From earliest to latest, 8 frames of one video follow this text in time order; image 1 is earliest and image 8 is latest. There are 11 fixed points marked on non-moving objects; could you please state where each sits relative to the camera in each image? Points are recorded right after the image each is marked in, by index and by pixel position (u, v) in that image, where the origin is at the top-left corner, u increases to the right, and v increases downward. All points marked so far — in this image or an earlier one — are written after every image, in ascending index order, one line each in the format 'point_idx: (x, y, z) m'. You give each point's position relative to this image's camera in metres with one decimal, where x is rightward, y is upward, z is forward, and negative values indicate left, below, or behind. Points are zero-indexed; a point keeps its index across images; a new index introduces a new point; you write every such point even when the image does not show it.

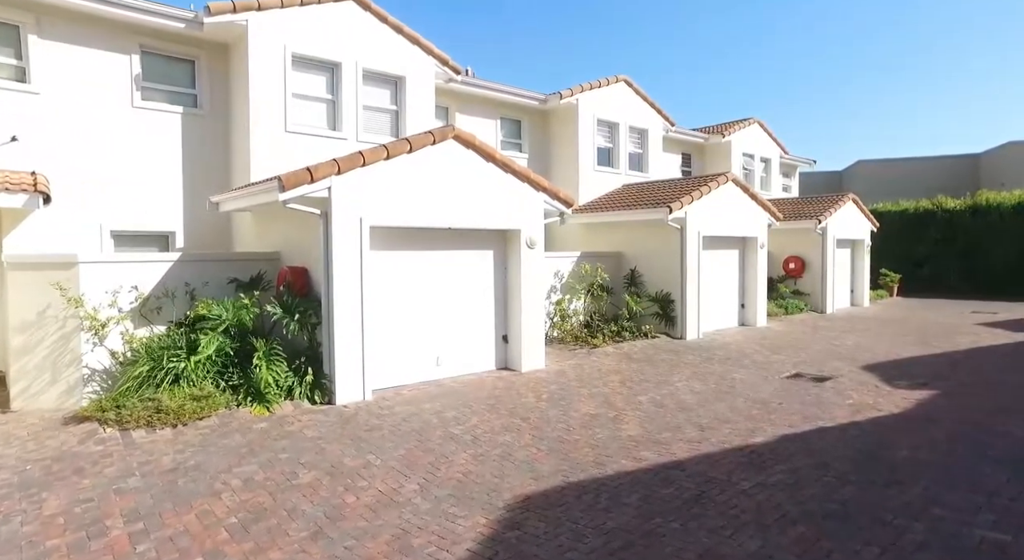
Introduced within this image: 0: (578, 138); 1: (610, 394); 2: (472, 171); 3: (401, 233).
0: (+1.9, +4.0, +16.8) m
1: (+1.5, -1.8, +9.4) m
2: (-0.7, +1.8, +10.0) m
3: (-1.7, +0.7, +9.5) m
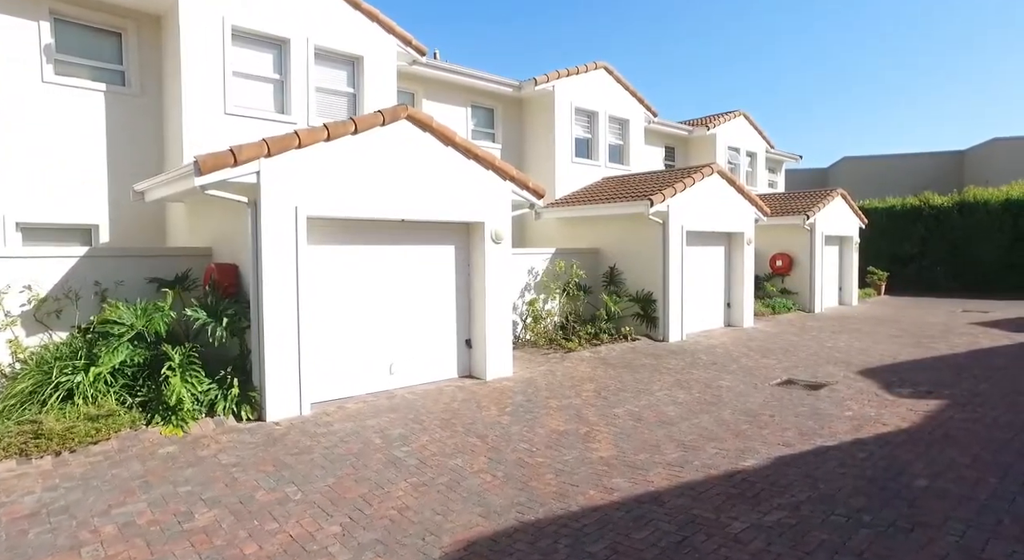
0: (+1.1, +4.0, +15.8) m
1: (+1.0, -1.8, +8.4) m
2: (-1.2, +1.8, +8.9) m
3: (-2.3, +0.7, +8.4) m
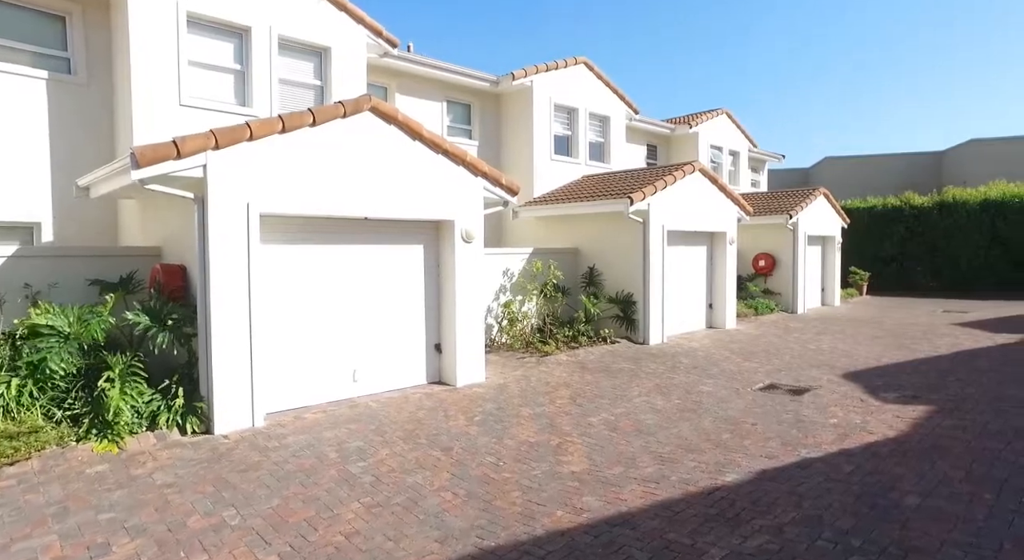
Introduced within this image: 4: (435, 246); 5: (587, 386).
0: (+0.5, +4.0, +15.4) m
1: (+0.6, -1.8, +8.0) m
2: (-1.7, +1.8, +8.4) m
3: (-2.7, +0.7, +7.9) m
4: (-1.2, +0.5, +9.5) m
5: (+1.2, -1.7, +9.4) m
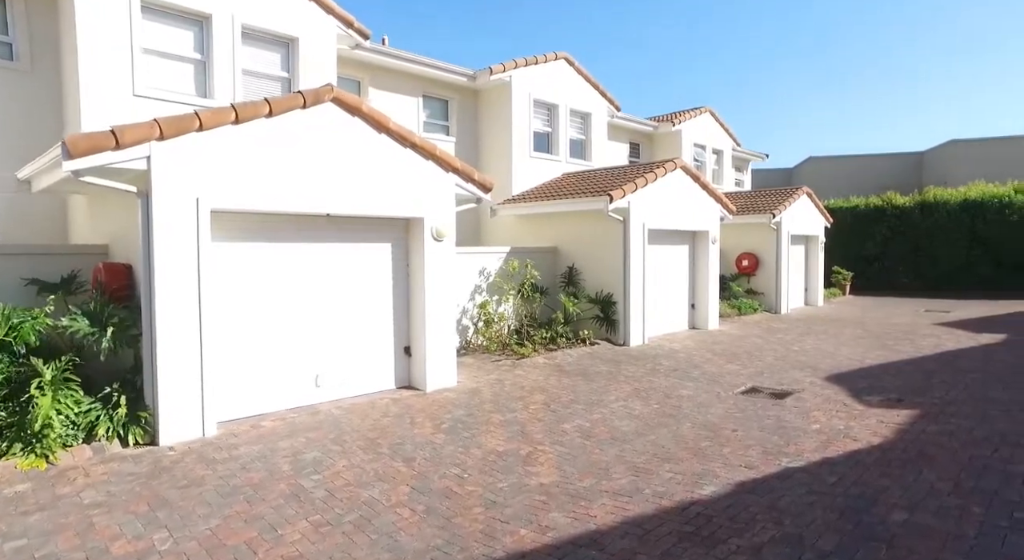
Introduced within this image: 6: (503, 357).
0: (0.0, +4.0, +15.0) m
1: (+0.2, -1.8, +7.6) m
2: (-2.0, +1.8, +8.0) m
3: (-3.1, +0.7, +7.5) m
4: (-1.6, +0.5, +9.1) m
5: (+0.8, -1.7, +9.0) m
6: (-0.2, -1.4, +11.2) m
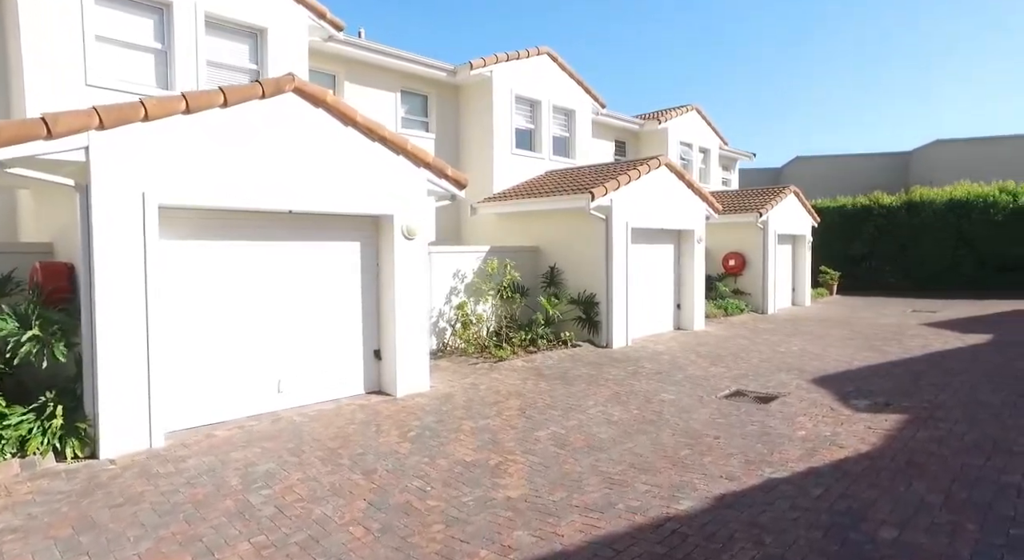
0: (-0.5, +4.0, +14.7) m
1: (-0.2, -1.8, +7.2) m
2: (-2.4, +1.8, +7.6) m
3: (-3.4, +0.7, +7.0) m
4: (-2.0, +0.5, +8.6) m
5: (+0.4, -1.7, +8.7) m
6: (-0.6, -1.4, +10.8) m
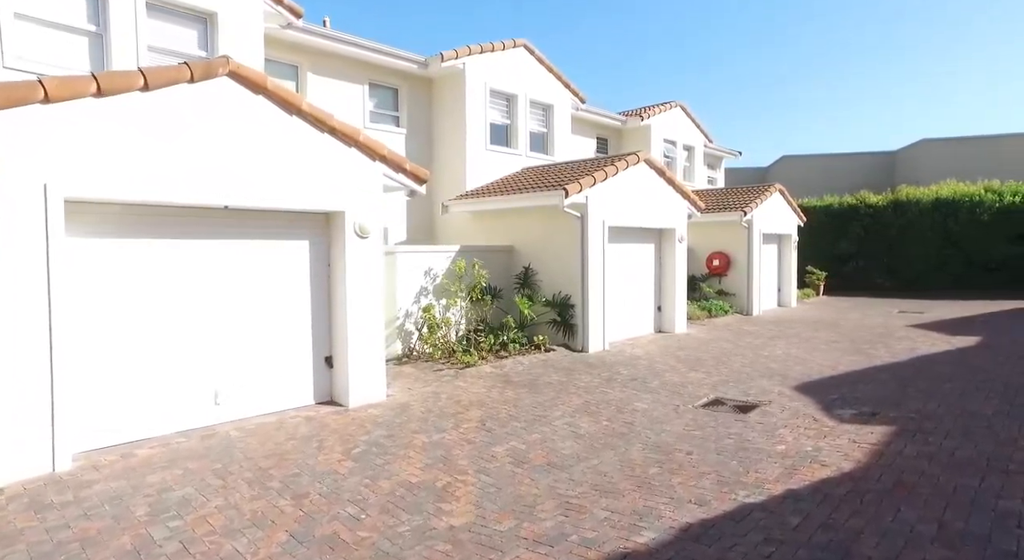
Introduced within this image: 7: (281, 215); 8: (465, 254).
0: (-1.1, +4.0, +14.0) m
1: (-0.6, -1.8, +6.6) m
2: (-2.9, +1.8, +7.0) m
3: (-3.9, +0.7, +6.4) m
4: (-2.5, +0.5, +8.0) m
5: (-0.1, -1.7, +8.1) m
6: (-1.1, -1.5, +10.2) m
7: (-2.9, +0.8, +7.6) m
8: (-0.9, +0.5, +11.7) m
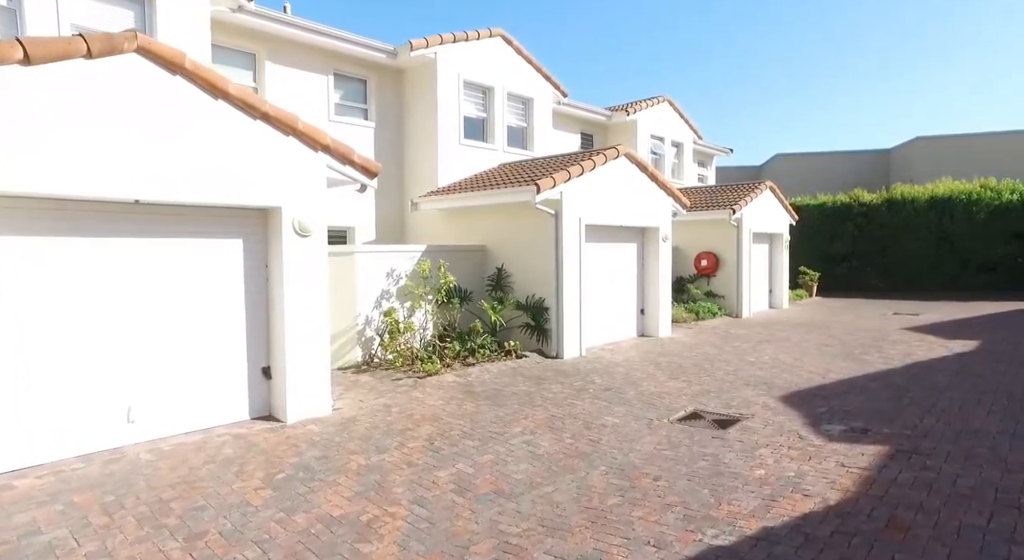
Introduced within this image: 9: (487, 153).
0: (-1.6, +3.9, +13.3) m
1: (-1.2, -1.8, +5.9) m
2: (-3.4, +1.8, +6.2) m
3: (-4.4, +0.7, +5.6) m
4: (-3.0, +0.5, +7.3) m
5: (-0.6, -1.7, +7.3) m
6: (-1.6, -1.5, +9.5) m
7: (-3.4, +0.8, +6.8) m
8: (-1.5, +0.5, +11.0) m
9: (-0.6, +3.1, +14.5) m
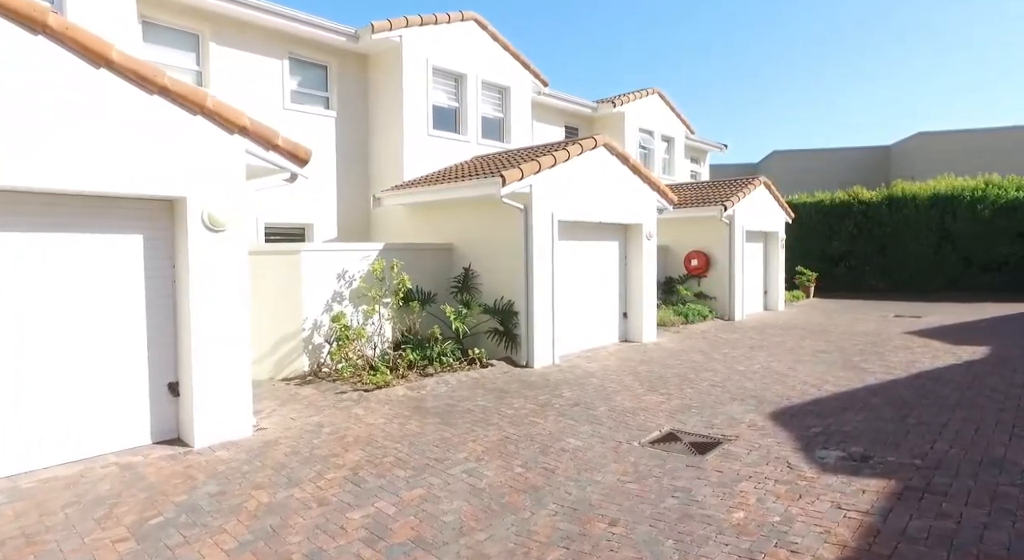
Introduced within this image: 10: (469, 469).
0: (-2.2, +3.9, +12.3) m
1: (-1.7, -1.8, +4.9) m
2: (-4.0, +1.8, +5.2) m
3: (-5.0, +0.7, +4.6) m
4: (-3.6, +0.5, +6.3) m
5: (-1.2, -1.7, +6.3) m
6: (-2.2, -1.5, +8.5) m
7: (-4.0, +0.8, +5.8) m
8: (-2.0, +0.5, +10.0) m
9: (-1.2, +3.0, +13.5) m
10: (-0.4, -1.8, +5.7) m
